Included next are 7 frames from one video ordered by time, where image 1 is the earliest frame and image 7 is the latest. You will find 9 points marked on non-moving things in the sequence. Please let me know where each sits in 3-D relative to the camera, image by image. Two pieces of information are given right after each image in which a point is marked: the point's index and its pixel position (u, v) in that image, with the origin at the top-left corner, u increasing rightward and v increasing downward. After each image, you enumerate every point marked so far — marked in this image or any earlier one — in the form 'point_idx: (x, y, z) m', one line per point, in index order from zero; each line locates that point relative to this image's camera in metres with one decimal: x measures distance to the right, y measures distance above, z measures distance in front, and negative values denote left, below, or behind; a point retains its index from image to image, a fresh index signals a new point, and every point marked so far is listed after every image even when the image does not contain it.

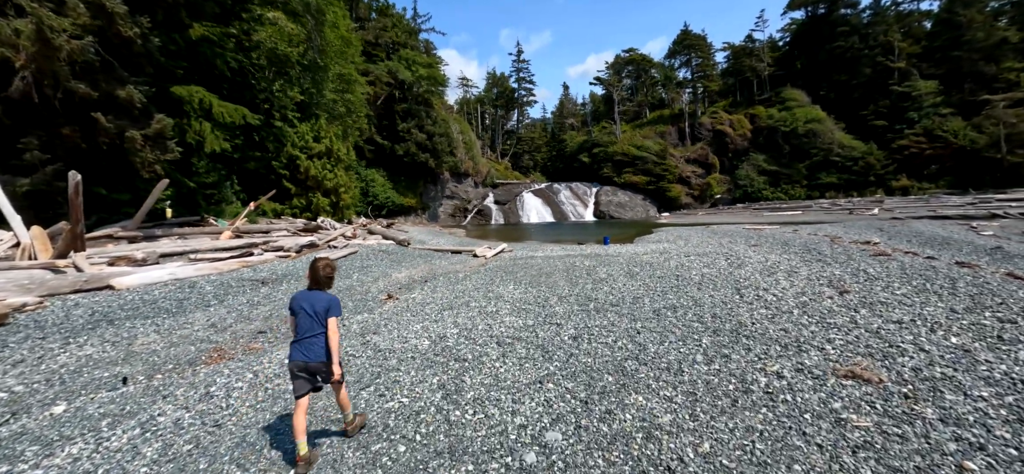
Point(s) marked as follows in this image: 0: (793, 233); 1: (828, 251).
0: (+13.8, +0.2, +17.1) m
1: (+9.0, -0.4, +10.0) m
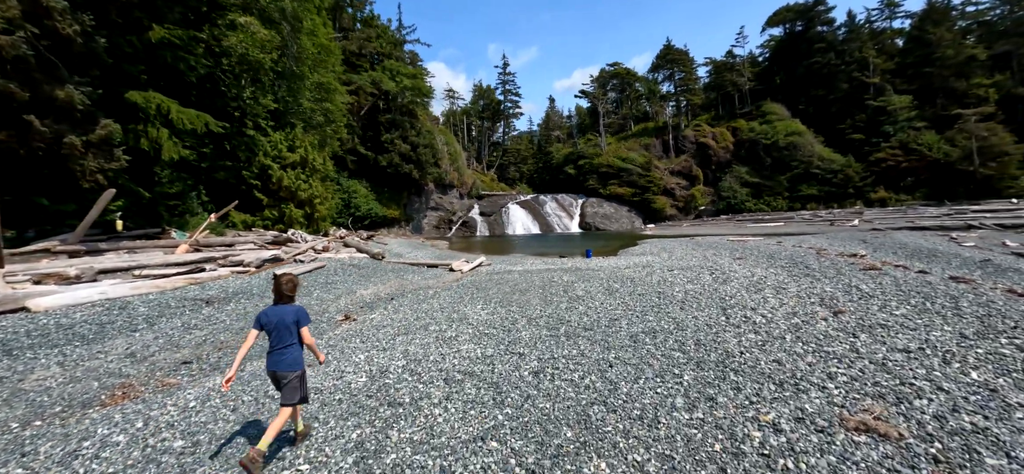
0: (+12.8, -0.4, +16.9) m
1: (+8.3, -0.8, +9.6) m
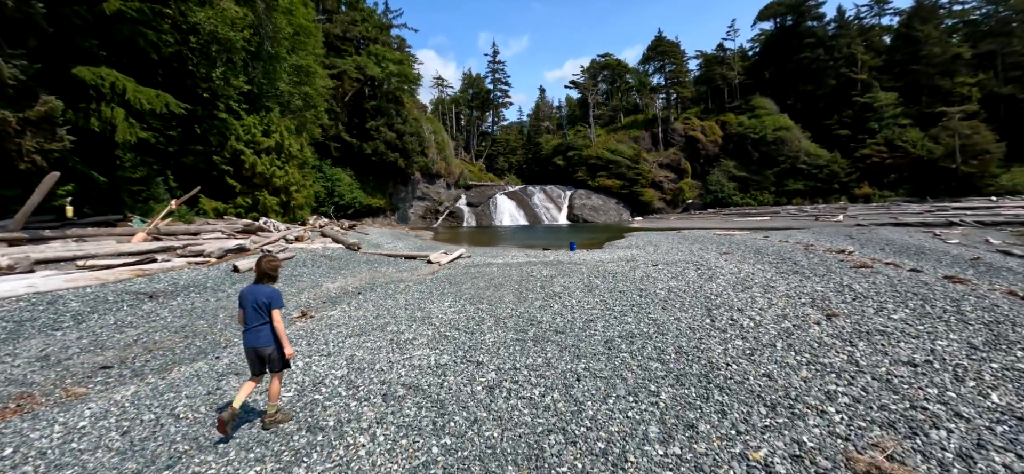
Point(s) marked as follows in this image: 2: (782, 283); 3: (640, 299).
0: (+12.0, -0.1, +16.6) m
1: (+7.6, -0.6, +9.2) m
2: (+5.4, -0.9, +7.0) m
3: (+2.4, -1.1, +6.5) m
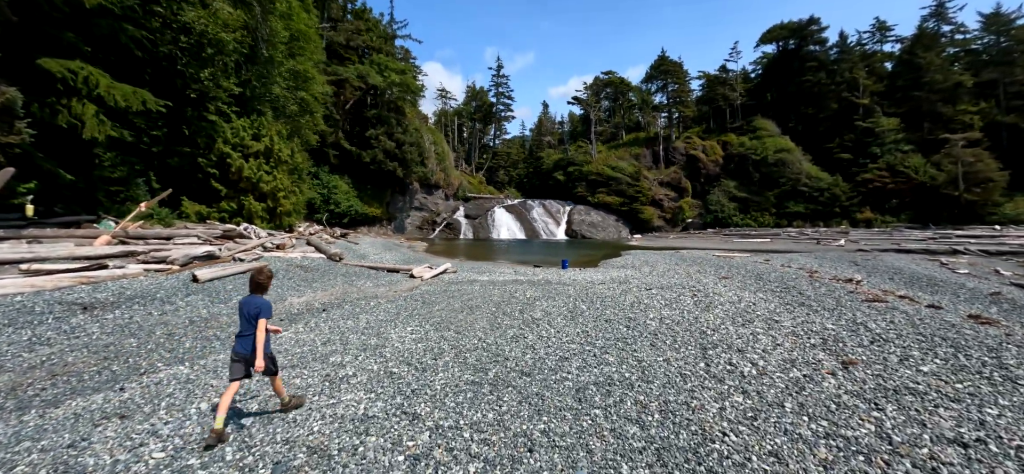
0: (+11.6, -1.2, +15.9) m
1: (+7.2, -1.3, +8.5) m
2: (+4.9, -1.5, +6.3) m
3: (+1.9, -1.5, +5.7) m
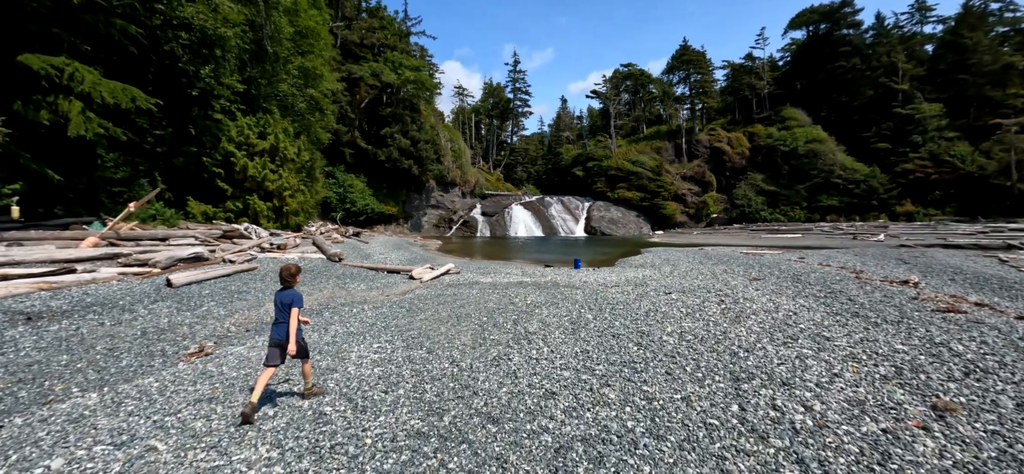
0: (+11.8, -1.0, +14.3) m
1: (+7.0, -1.2, +7.1) m
2: (+4.7, -1.4, +5.0) m
3: (+1.6, -1.5, +4.6) m
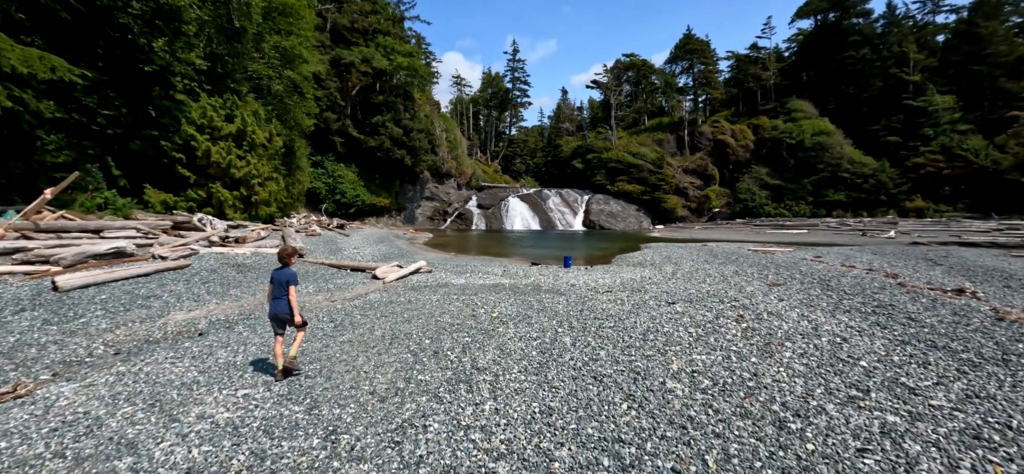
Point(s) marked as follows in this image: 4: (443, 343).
0: (+11.1, -0.9, +12.6) m
1: (+6.4, -1.2, +5.4) m
2: (+4.0, -1.4, +3.4) m
3: (+0.9, -1.5, +3.0) m
4: (-1.0, -1.5, +4.9) m
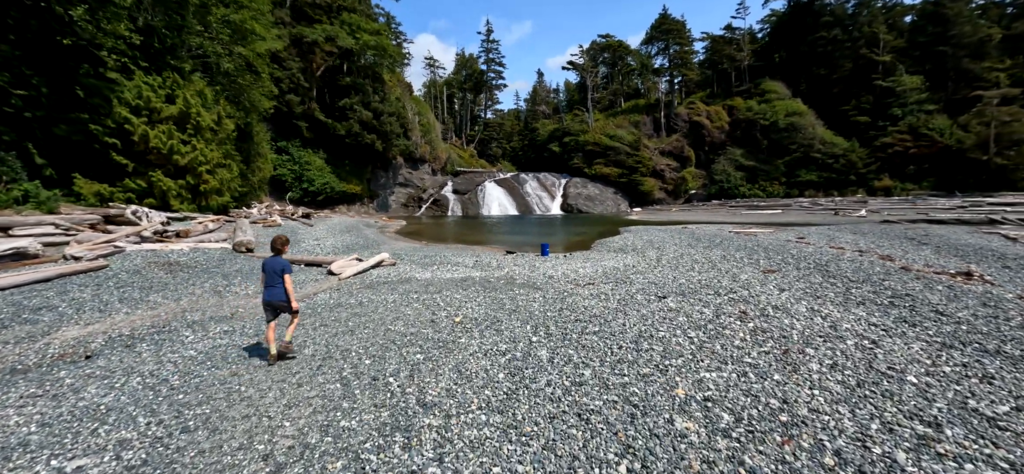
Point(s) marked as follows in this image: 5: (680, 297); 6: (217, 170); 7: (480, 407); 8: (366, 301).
0: (+10.3, -0.3, +12.2) m
1: (+5.9, -0.9, +4.8) m
2: (+3.7, -1.3, +2.6) m
3: (+0.6, -1.5, +2.0) m
4: (-1.4, -1.4, +3.9) m
5: (+2.9, -1.0, +6.1) m
6: (-16.1, +3.7, +19.2) m
7: (-0.3, -1.4, +2.9) m
8: (-2.8, -1.2, +6.5) m
